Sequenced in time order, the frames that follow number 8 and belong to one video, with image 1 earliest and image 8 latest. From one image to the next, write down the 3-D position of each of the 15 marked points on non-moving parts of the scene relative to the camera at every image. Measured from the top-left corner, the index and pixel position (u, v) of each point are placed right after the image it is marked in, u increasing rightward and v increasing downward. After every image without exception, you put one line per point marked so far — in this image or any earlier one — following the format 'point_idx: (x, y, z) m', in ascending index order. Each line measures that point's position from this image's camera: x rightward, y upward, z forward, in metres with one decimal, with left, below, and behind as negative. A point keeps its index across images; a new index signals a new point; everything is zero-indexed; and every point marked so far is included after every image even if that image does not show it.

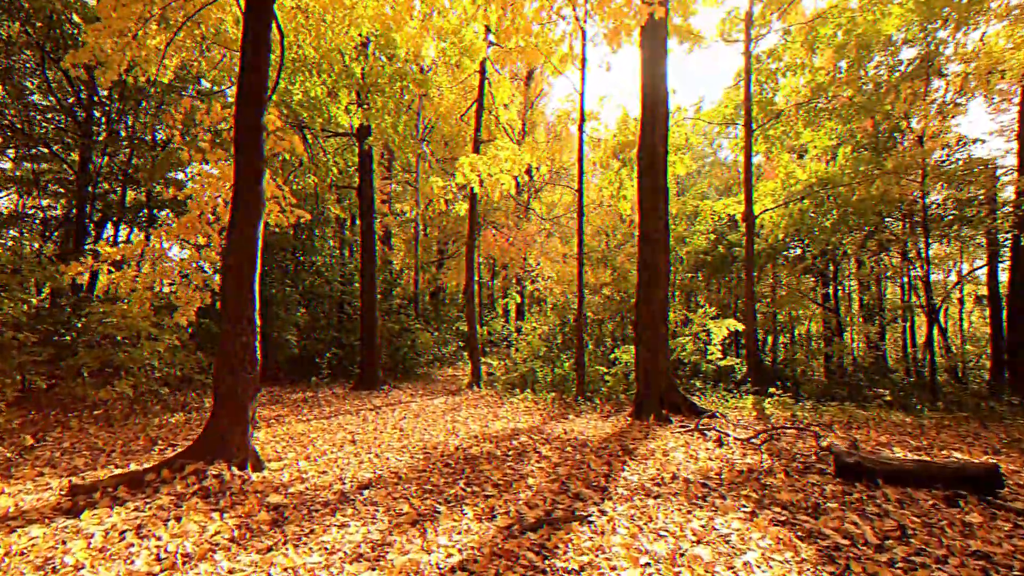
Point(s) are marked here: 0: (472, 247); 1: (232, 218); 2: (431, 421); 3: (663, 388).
0: (-1.2, +1.3, +13.8) m
1: (-2.8, +0.6, +4.4) m
2: (-1.4, -2.3, +7.6) m
3: (+2.8, -1.8, +8.4) m
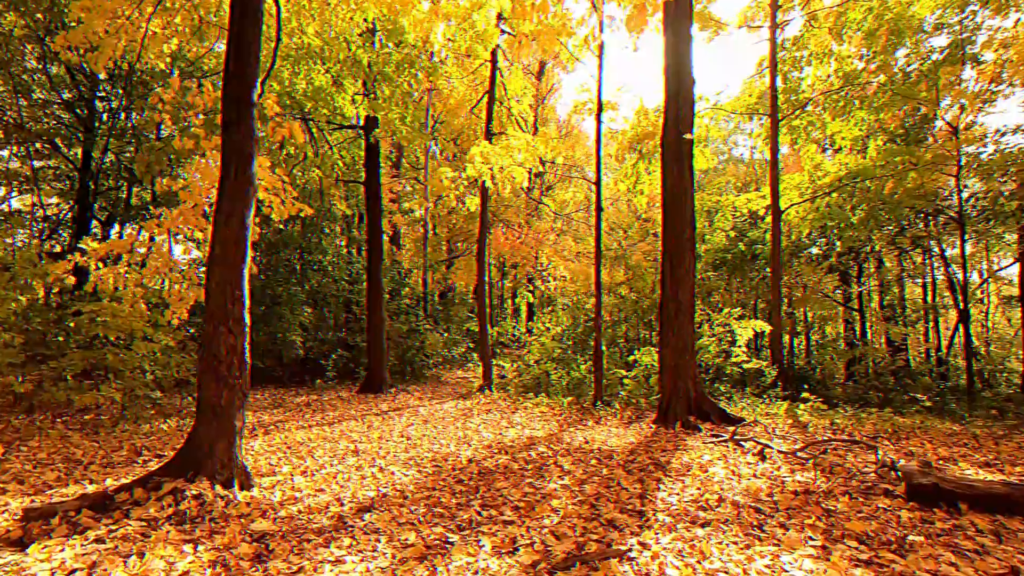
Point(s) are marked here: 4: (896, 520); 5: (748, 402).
0: (-0.9, +1.3, +13.3) m
1: (-2.6, +0.7, +3.9) m
2: (-1.1, -2.2, +7.1) m
3: (+3.1, -1.8, +7.8) m
4: (+2.9, -1.8, +3.4) m
5: (+4.8, -2.3, +9.0) m
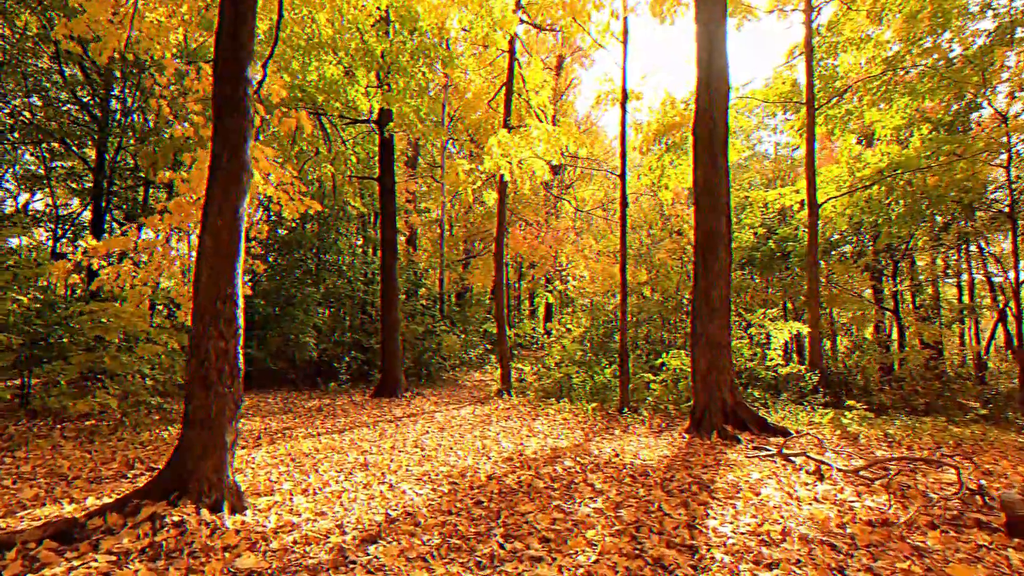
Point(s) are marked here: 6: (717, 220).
0: (-0.3, +1.3, +12.8) m
1: (-2.4, +0.7, +3.5) m
2: (-0.8, -2.2, +6.6) m
3: (+3.4, -1.8, +7.2) m
4: (+3.1, -1.7, +2.8) m
5: (+5.1, -2.3, +8.3) m
6: (+3.4, +1.1, +7.4) m
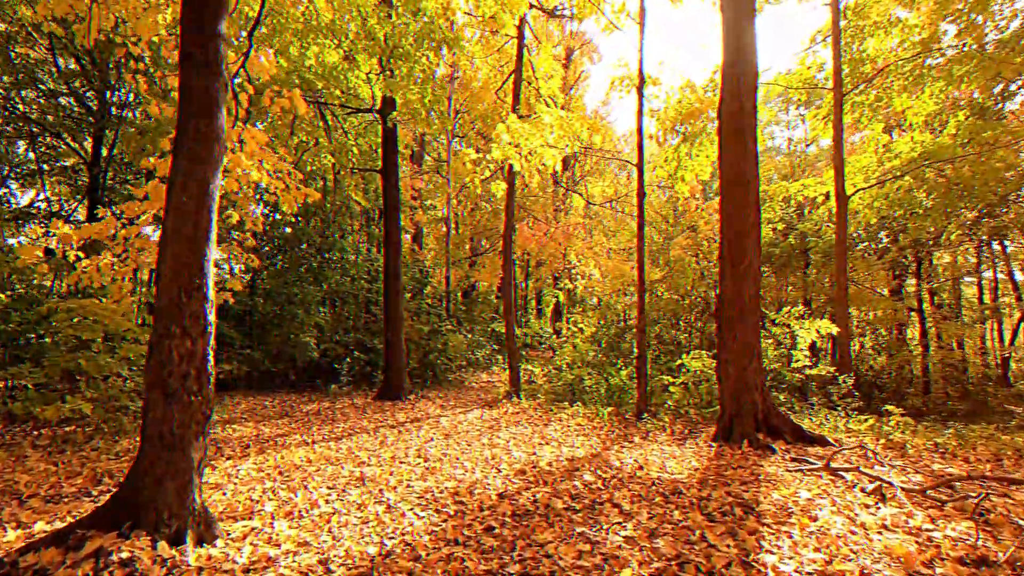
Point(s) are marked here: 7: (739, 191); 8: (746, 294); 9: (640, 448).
0: (-0.1, +1.4, +12.3) m
1: (-2.3, +0.8, +3.0) m
2: (-0.7, -2.1, +6.1) m
3: (+3.6, -1.7, +6.6) m
4: (+3.2, -1.7, +2.2) m
5: (+5.3, -2.2, +7.7) m
6: (+3.5, +1.1, +6.8) m
7: (+3.5, +1.5, +6.8) m
8: (+3.5, -0.1, +6.7) m
9: (+1.8, -2.3, +6.3) m
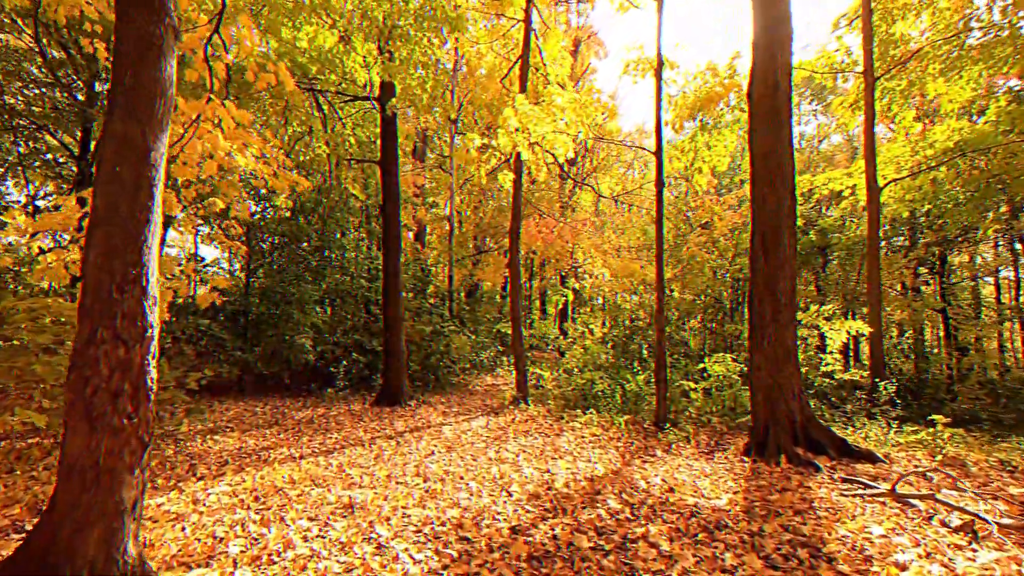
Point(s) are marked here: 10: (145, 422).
0: (+0.1, +1.4, +11.6) m
1: (-2.2, +0.8, +2.4) m
2: (-0.5, -2.1, +5.4) m
3: (+3.7, -1.7, +5.9) m
4: (+3.3, -1.6, +1.6) m
5: (+5.5, -2.2, +7.0) m
6: (+3.7, +1.2, +6.1) m
7: (+3.6, +1.5, +6.2) m
8: (+3.6, -0.1, +6.0) m
9: (+1.9, -2.2, +5.6) m
10: (-1.9, -0.7, +2.3) m
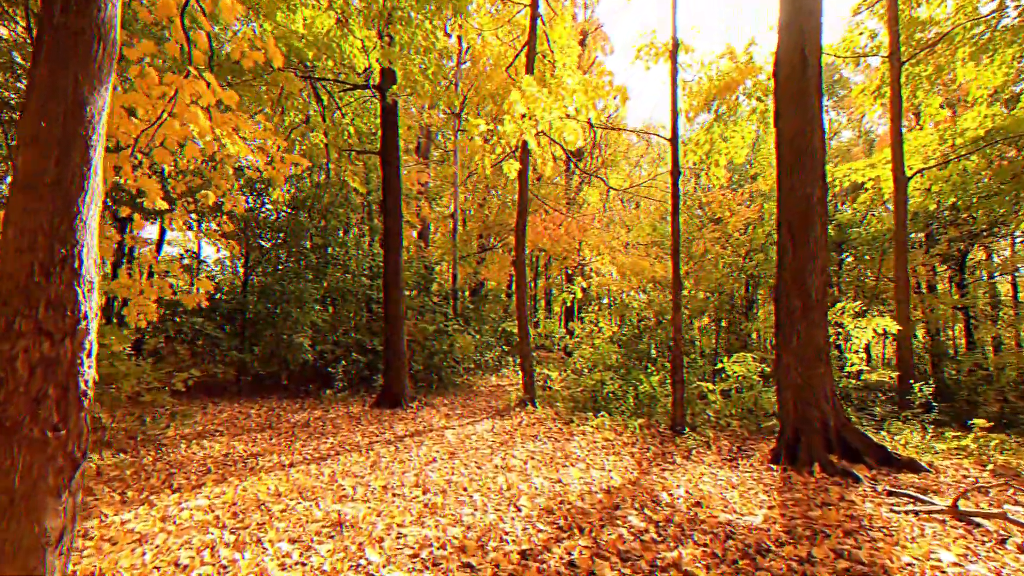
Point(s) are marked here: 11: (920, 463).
0: (+0.2, +1.5, +11.2) m
1: (-2.1, +0.9, +2.0) m
2: (-0.4, -2.0, +5.0) m
3: (+3.8, -1.6, +5.4) m
4: (+3.4, -1.5, +1.1) m
5: (+5.6, -2.1, +6.5) m
6: (+3.8, +1.2, +5.6) m
7: (+3.7, +1.6, +5.7) m
8: (+3.7, 0.0, +5.6) m
9: (+2.0, -2.1, +5.2) m
10: (-1.9, -0.6, +1.9) m
11: (+4.7, -2.0, +5.1) m
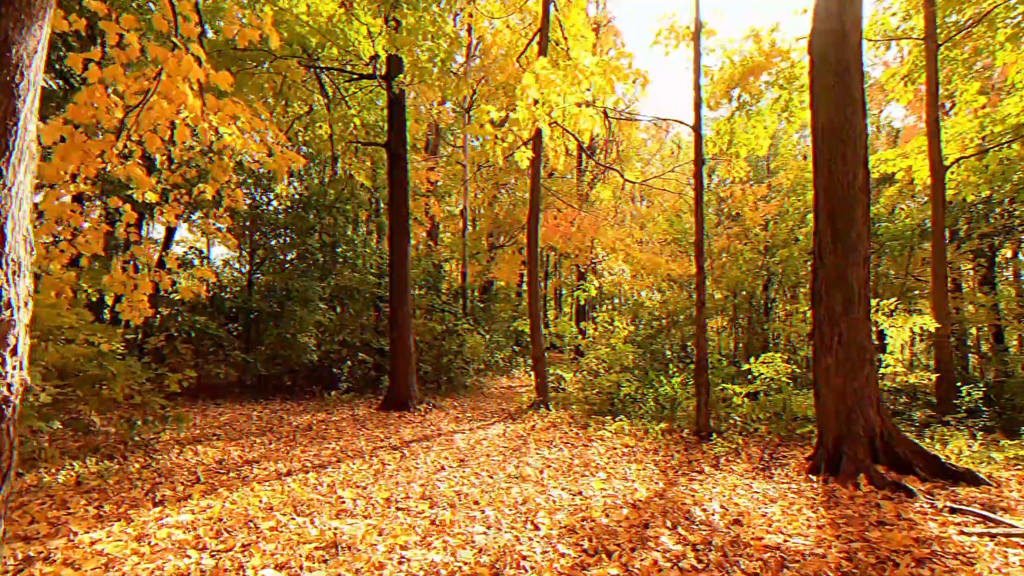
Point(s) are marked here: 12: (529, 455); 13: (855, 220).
0: (+0.5, +1.5, +10.8) m
1: (-2.0, +0.9, +1.6) m
2: (-0.3, -2.0, +4.6) m
3: (+4.0, -1.5, +5.0) m
4: (+3.5, -1.5, +0.6) m
5: (+5.8, -2.0, +6.0) m
6: (+3.9, +1.3, +5.2) m
7: (+3.9, +1.7, +5.2) m
8: (+3.9, +0.1, +5.1) m
9: (+2.2, -2.1, +4.7) m
10: (-1.8, -0.6, +1.5) m
11: (+4.9, -1.9, +4.6) m
12: (+0.2, -2.1, +5.7) m
13: (+3.9, +0.8, +5.1) m
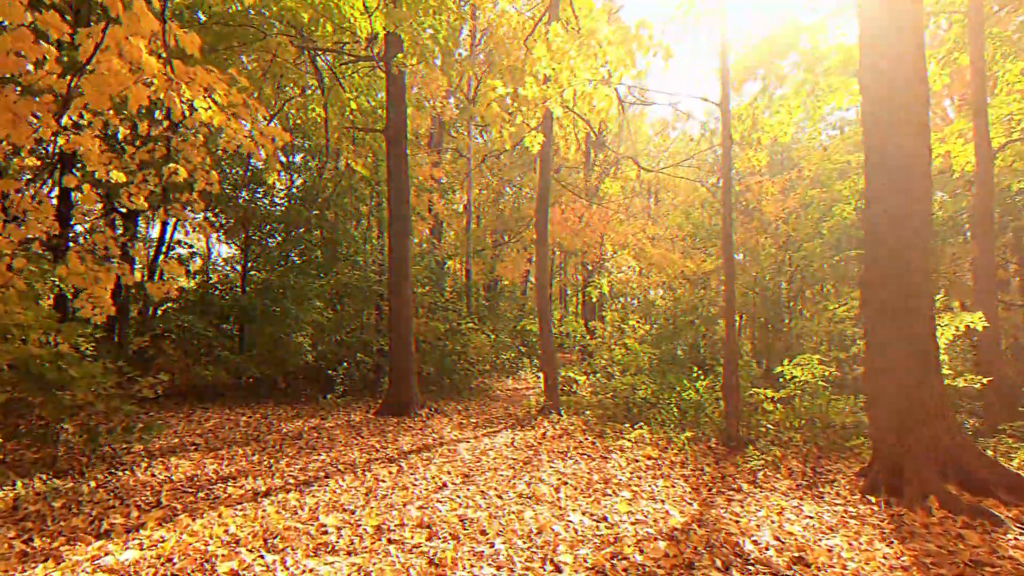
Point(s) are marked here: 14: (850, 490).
0: (+0.7, +1.6, +10.2) m
1: (-1.9, +1.0, +1.0) m
2: (-0.2, -1.9, +4.0) m
3: (+4.1, -1.4, +4.3) m
4: (+3.5, -1.4, 0.0) m
5: (+5.9, -1.9, +5.3) m
6: (+4.0, +1.4, +4.5) m
7: (+4.0, +1.7, +4.5) m
8: (+4.0, +0.2, +4.4) m
9: (+2.3, -2.0, +4.1) m
10: (-1.7, -0.5, +0.9) m
11: (+5.0, -1.9, +4.0) m
12: (+0.3, -2.0, +5.0) m
13: (+4.0, +0.9, +4.5) m
14: (+3.5, -2.1, +4.6) m
